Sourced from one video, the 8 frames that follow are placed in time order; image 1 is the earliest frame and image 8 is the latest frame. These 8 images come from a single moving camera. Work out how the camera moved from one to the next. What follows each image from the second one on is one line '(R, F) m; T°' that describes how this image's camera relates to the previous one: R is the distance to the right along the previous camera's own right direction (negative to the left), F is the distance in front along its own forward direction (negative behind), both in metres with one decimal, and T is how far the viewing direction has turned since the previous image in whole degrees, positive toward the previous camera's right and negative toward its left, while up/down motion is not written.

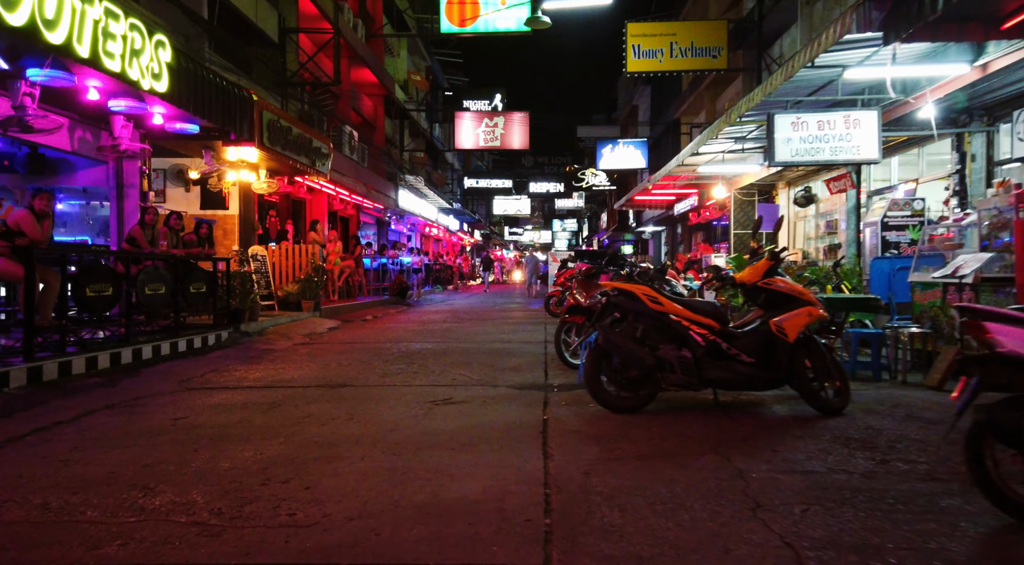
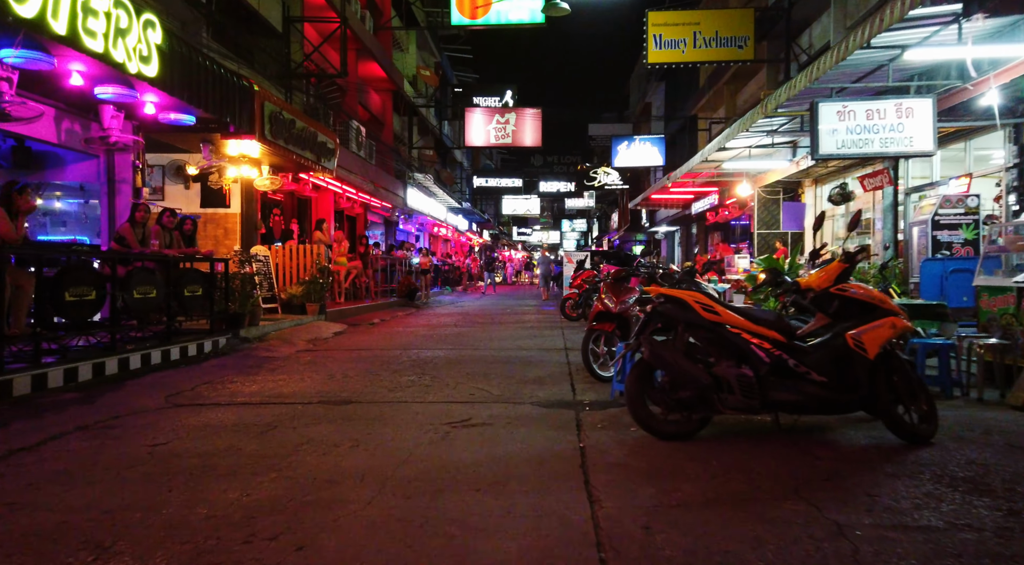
(-0.2, +0.8) m; -1°
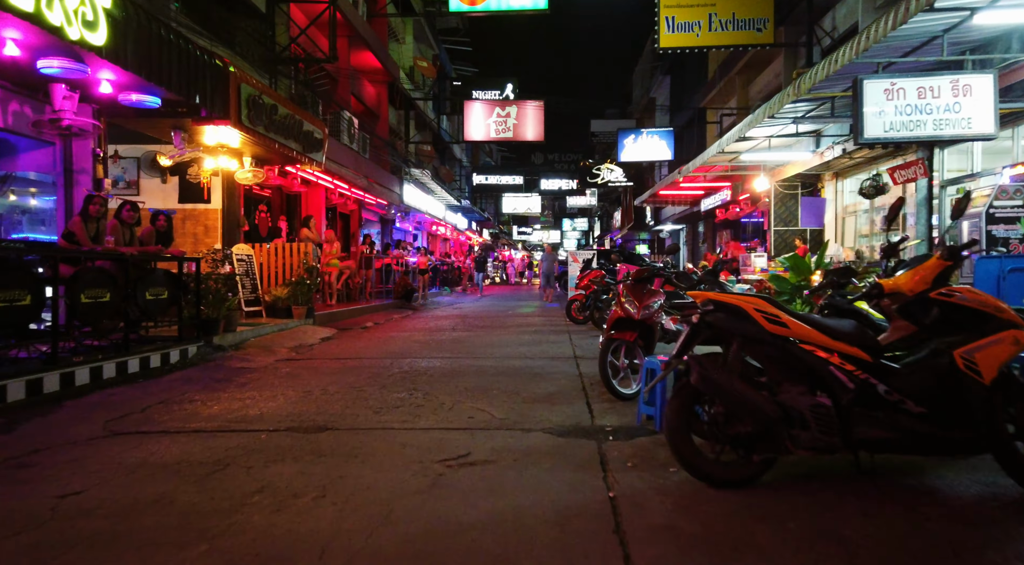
(0.0, +1.0) m; 0°
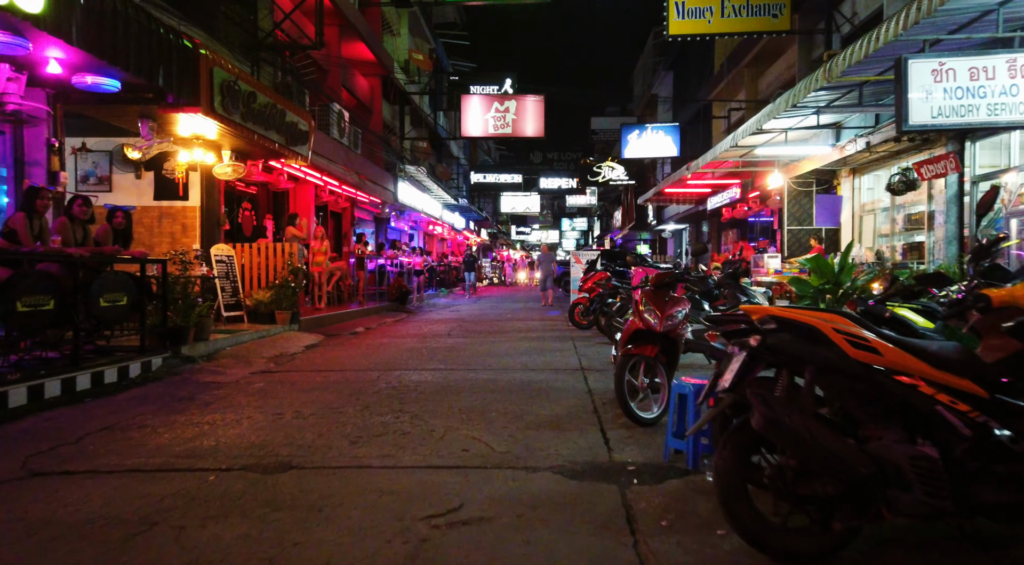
(0.0, +0.9) m; 0°
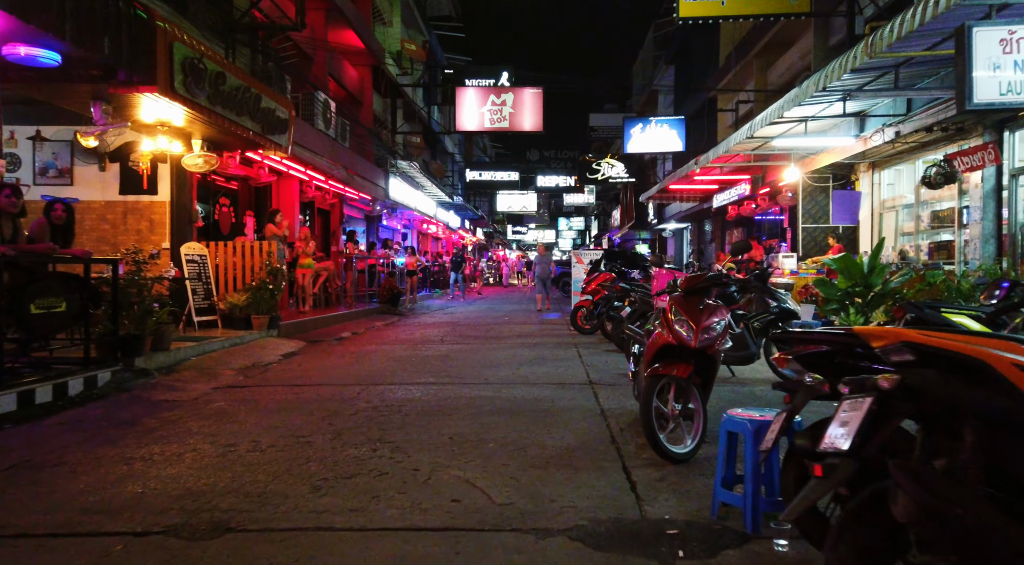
(0.0, +1.0) m; 0°
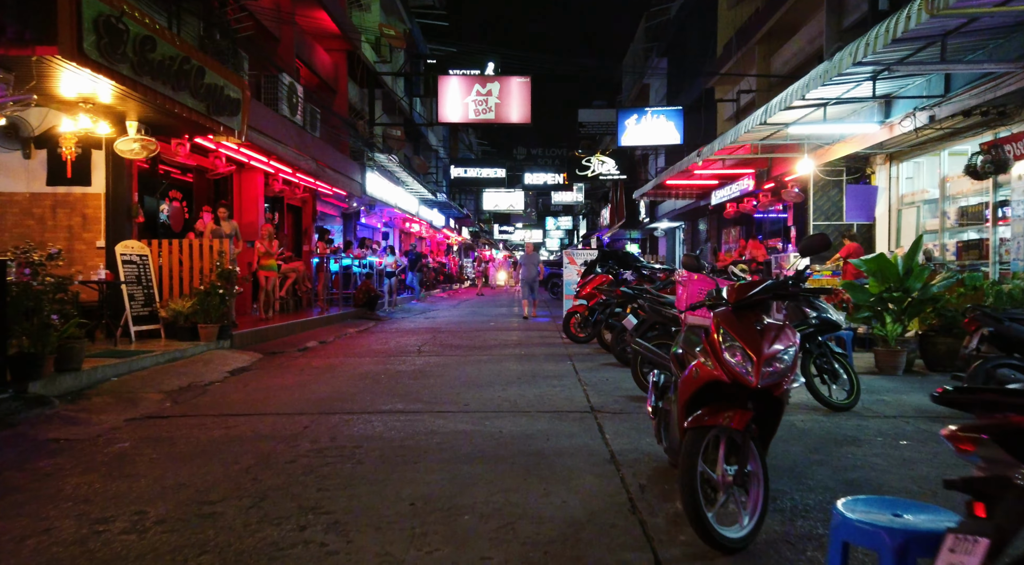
(0.0, +1.3) m; +1°
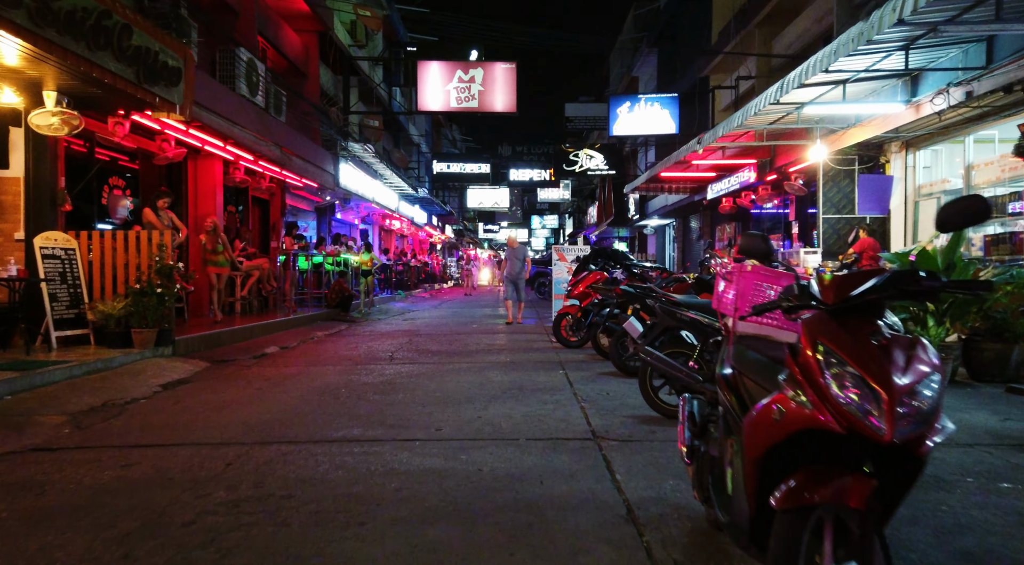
(0.0, +1.2) m; +1°
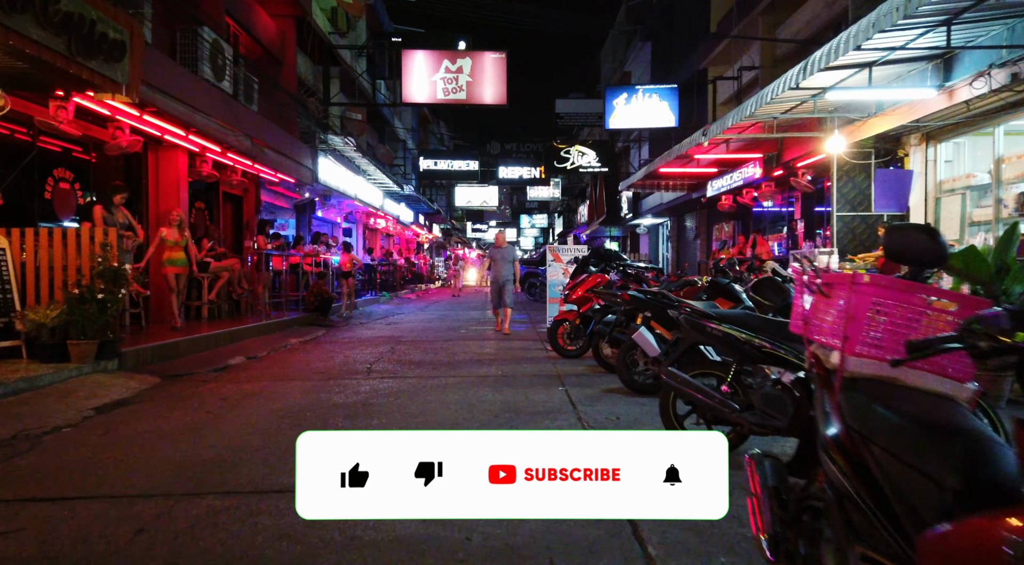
(0.0, +1.0) m; +1°
